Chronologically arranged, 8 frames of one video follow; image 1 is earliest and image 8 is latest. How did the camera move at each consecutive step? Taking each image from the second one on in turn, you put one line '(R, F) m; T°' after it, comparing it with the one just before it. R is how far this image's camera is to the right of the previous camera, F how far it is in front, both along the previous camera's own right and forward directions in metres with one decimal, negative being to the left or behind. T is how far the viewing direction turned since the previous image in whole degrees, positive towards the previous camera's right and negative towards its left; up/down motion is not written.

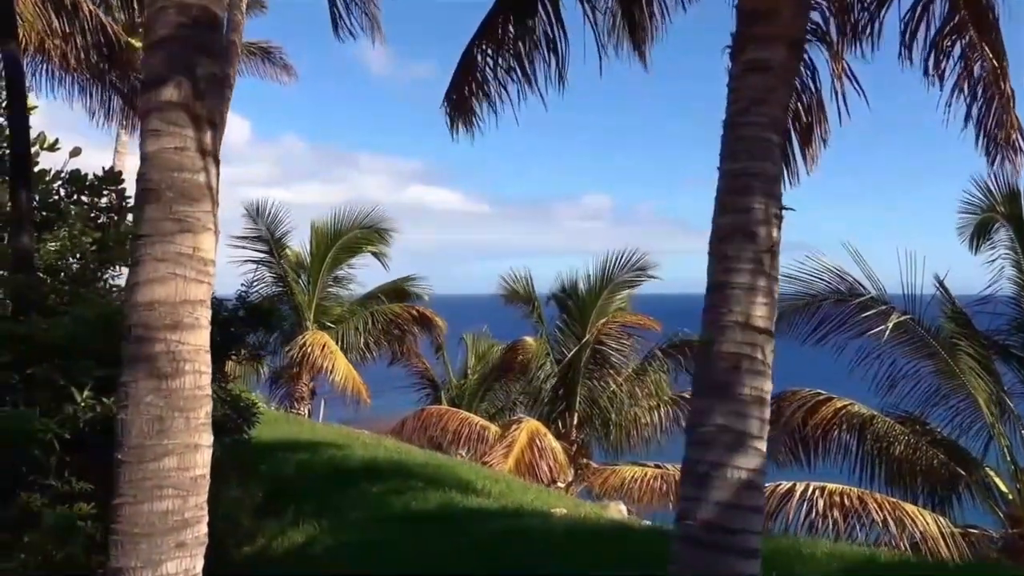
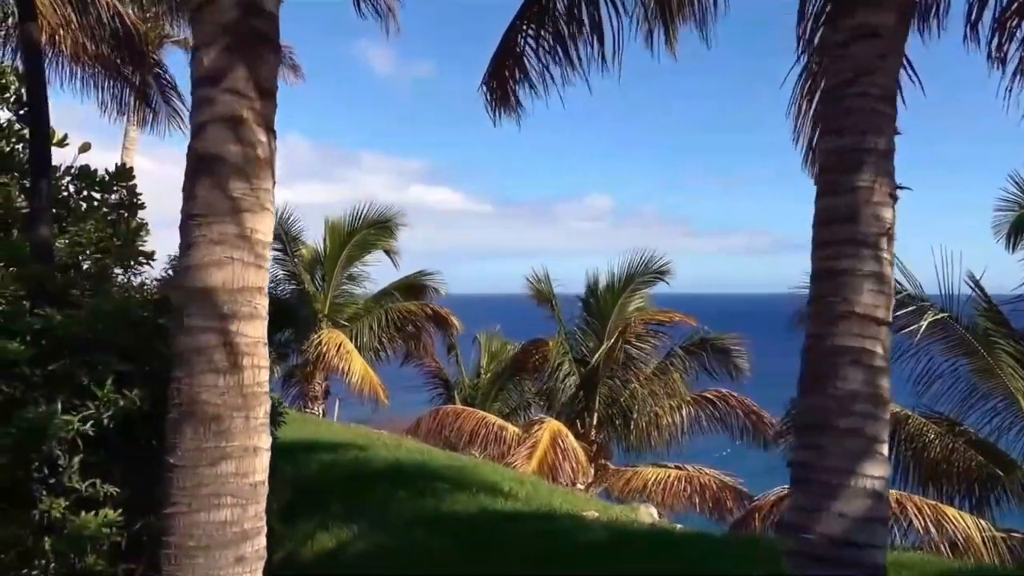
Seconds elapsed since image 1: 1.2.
(-0.3, +0.3) m; 0°
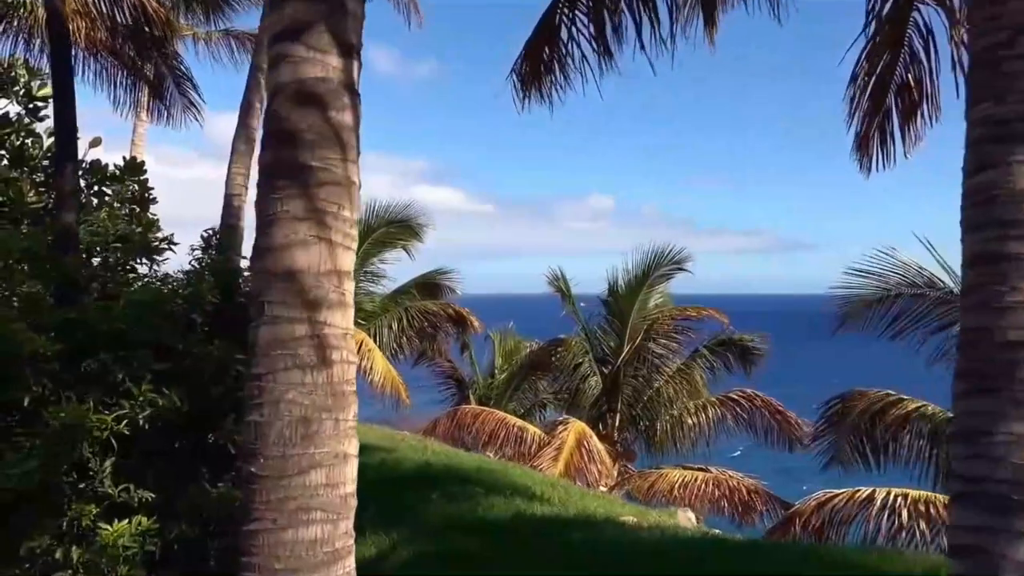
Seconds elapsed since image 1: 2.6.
(-0.3, +0.3) m; 0°
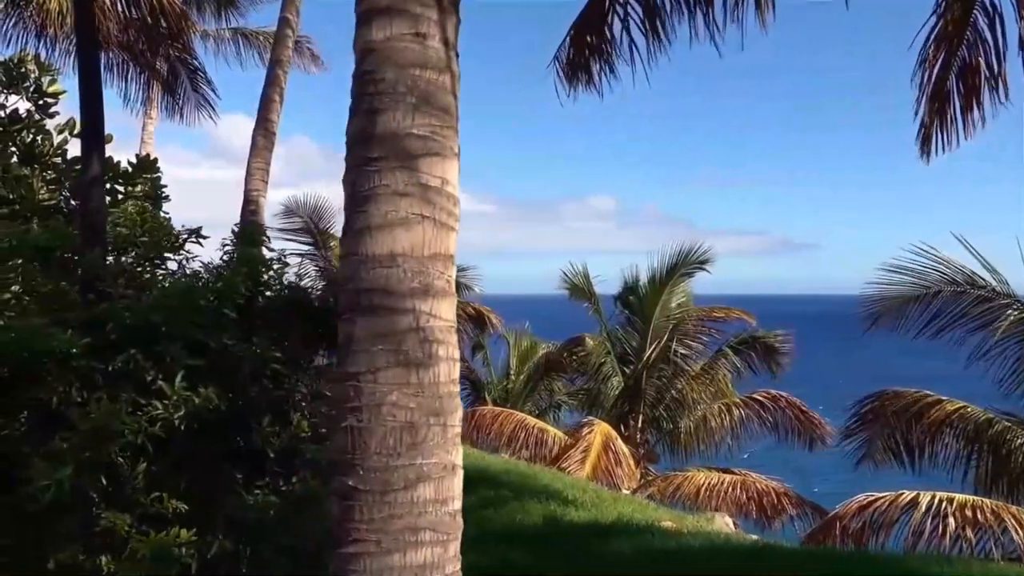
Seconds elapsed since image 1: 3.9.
(-0.3, +0.3) m; 0°
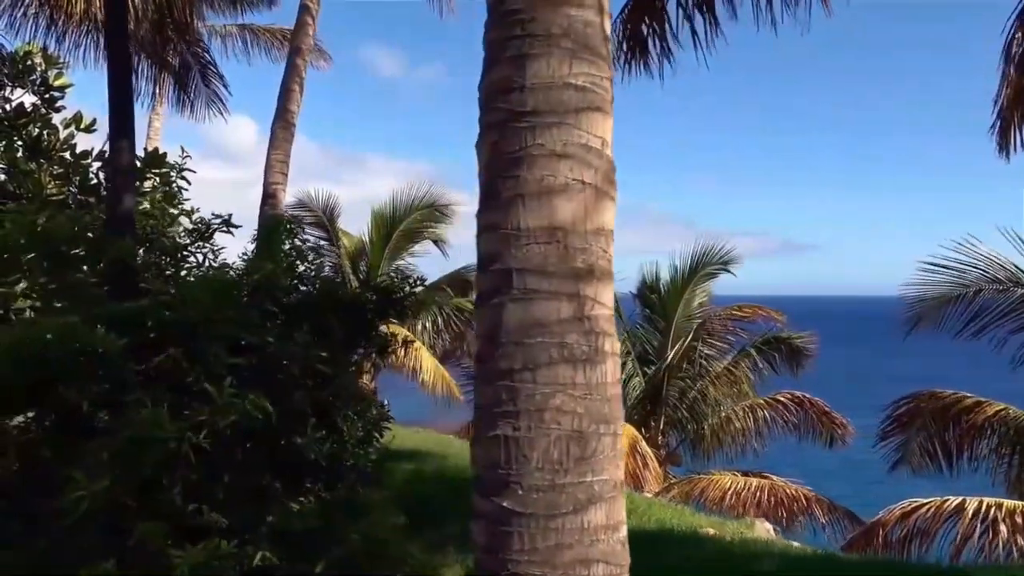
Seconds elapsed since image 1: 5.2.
(-0.3, +0.3) m; 0°
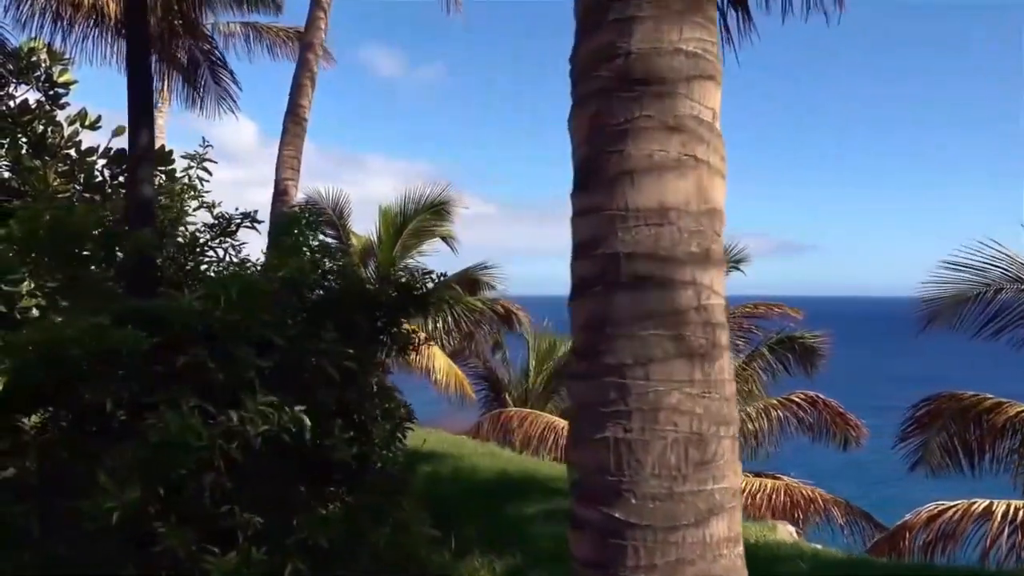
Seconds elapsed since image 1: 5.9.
(-0.2, +0.2) m; 0°
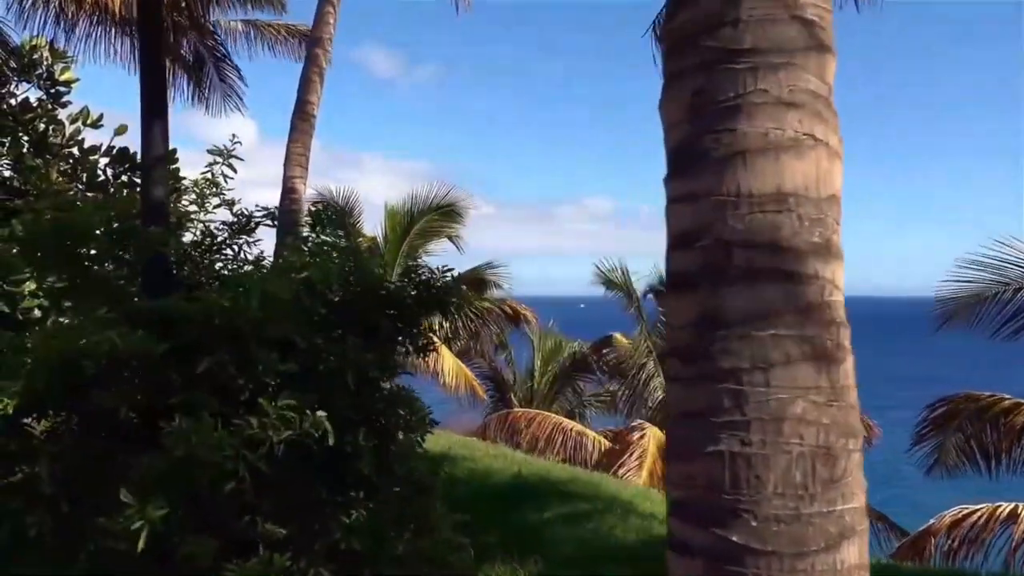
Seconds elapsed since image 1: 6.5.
(-0.1, +0.2) m; 0°
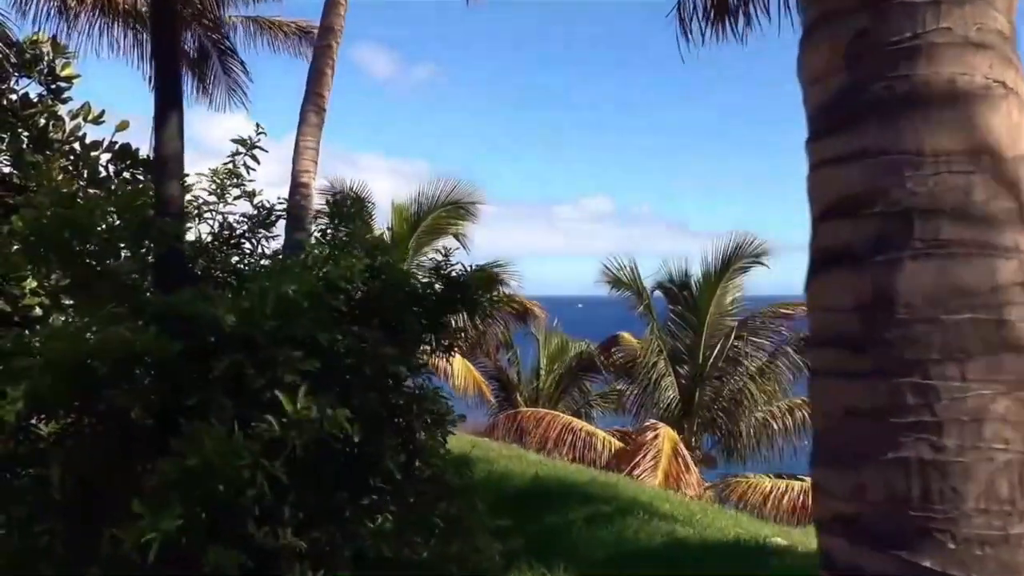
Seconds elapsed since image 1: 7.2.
(-0.2, +0.2) m; 0°
